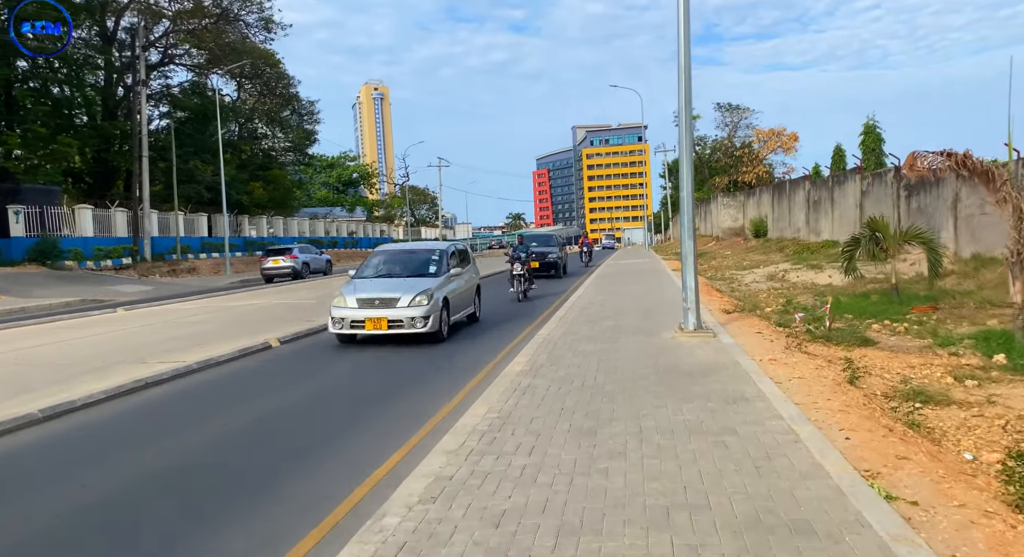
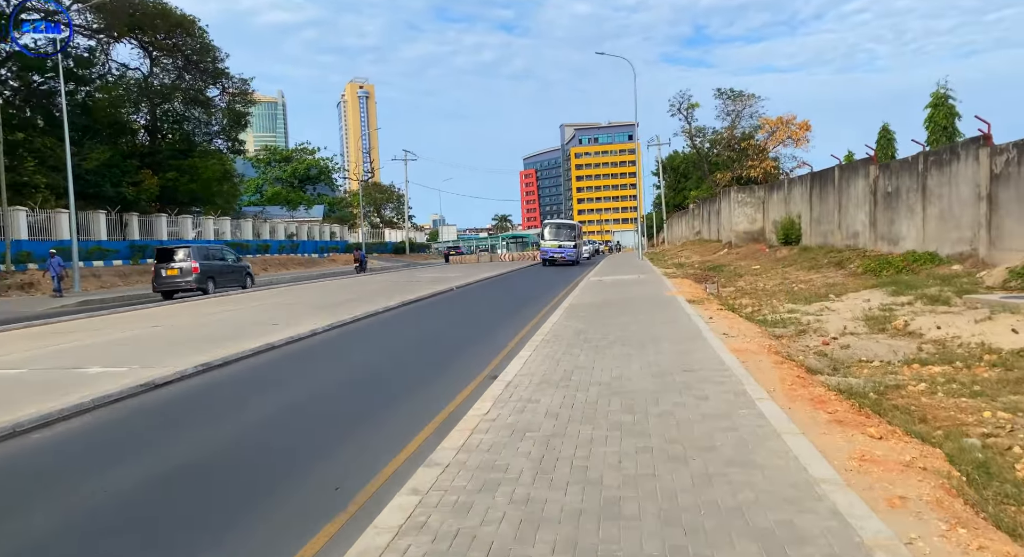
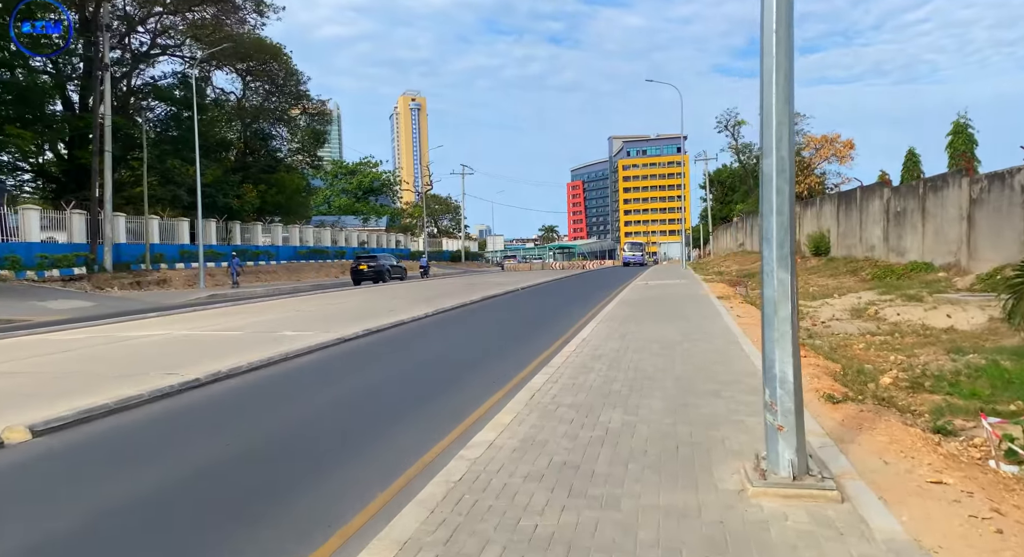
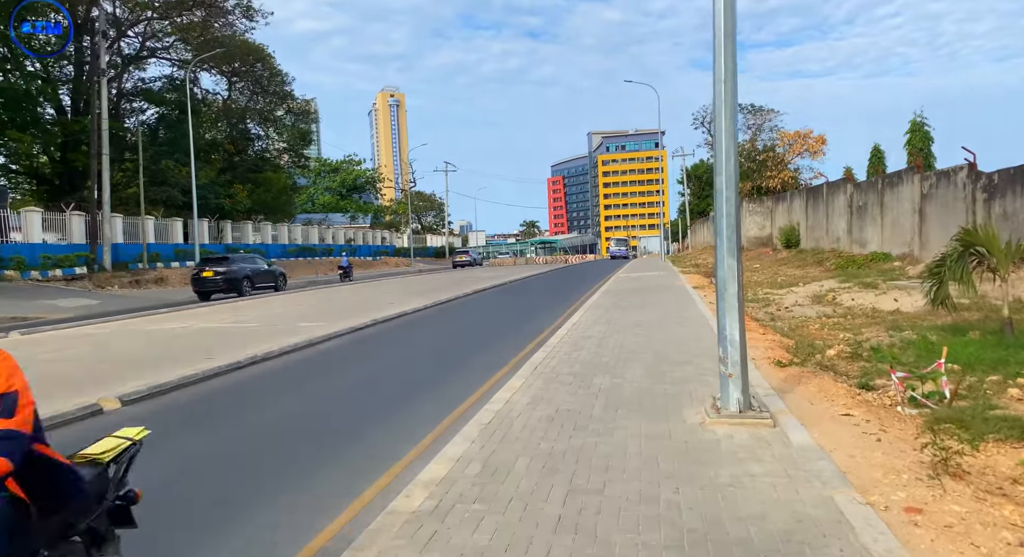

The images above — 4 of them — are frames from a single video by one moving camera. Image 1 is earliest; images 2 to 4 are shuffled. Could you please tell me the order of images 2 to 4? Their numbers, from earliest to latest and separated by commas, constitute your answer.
4, 3, 2
